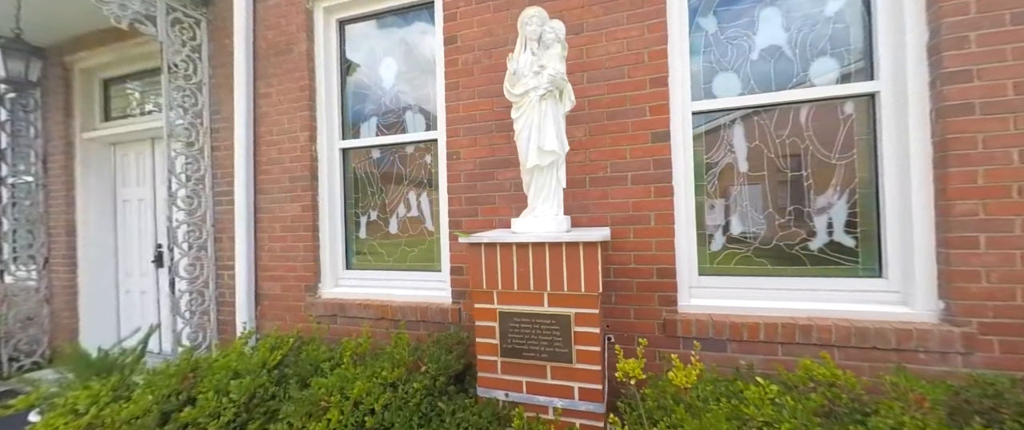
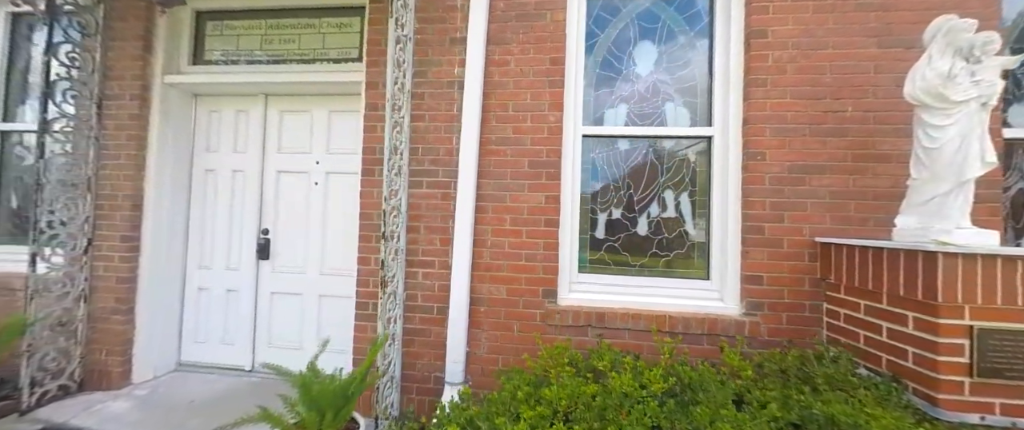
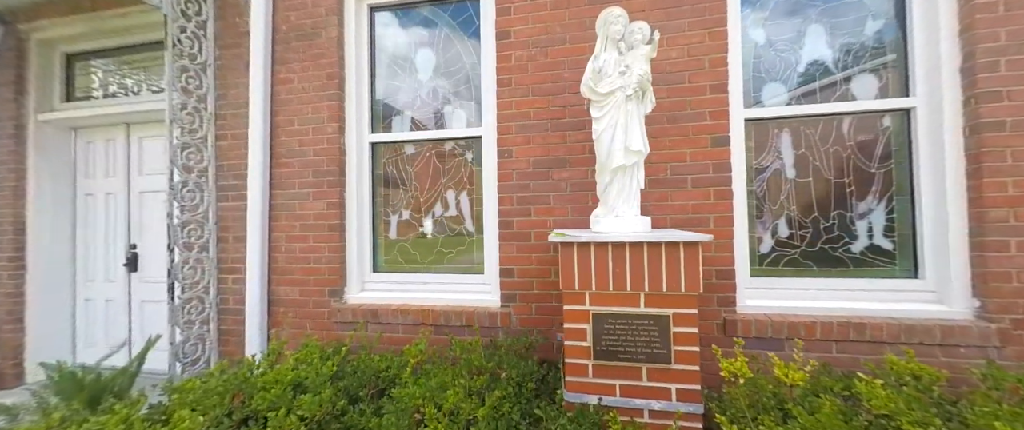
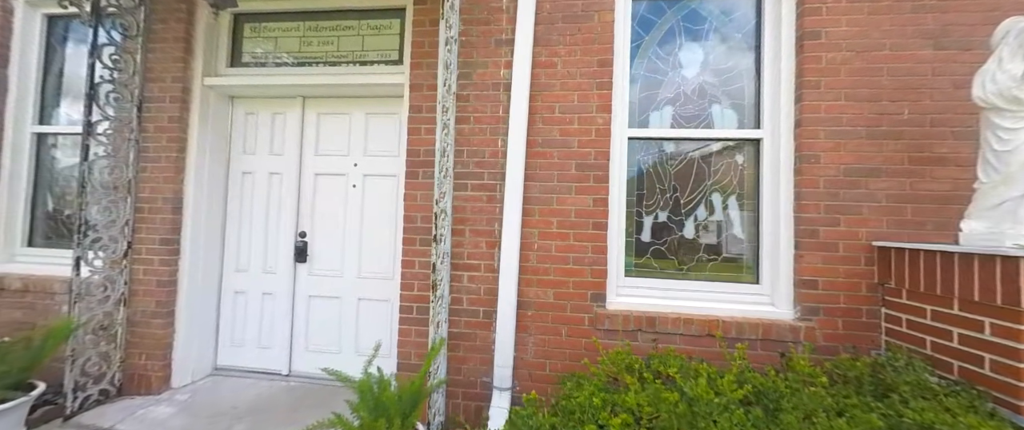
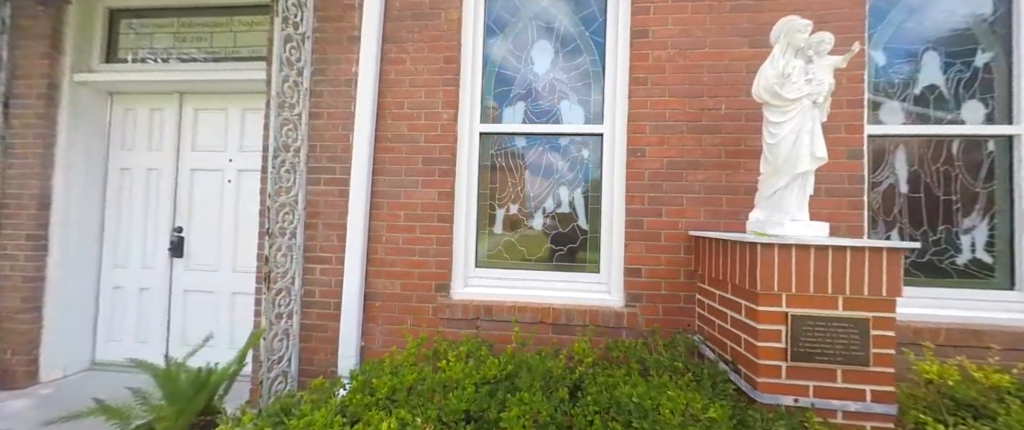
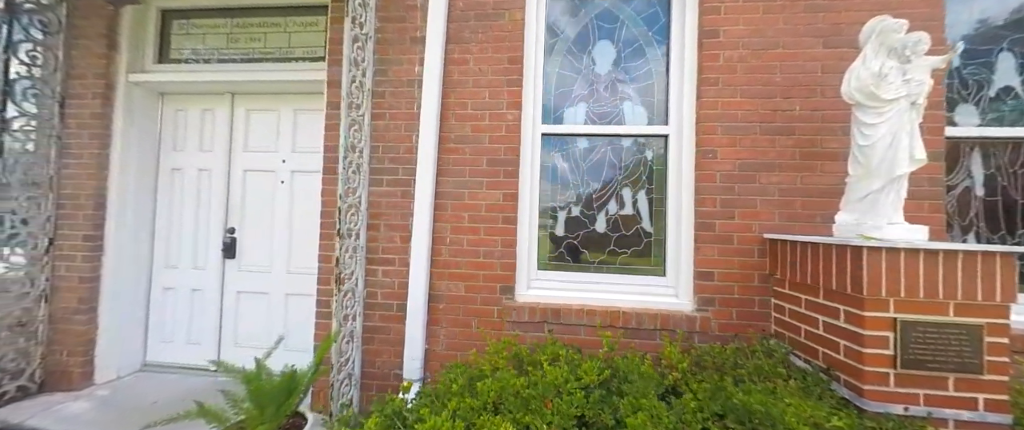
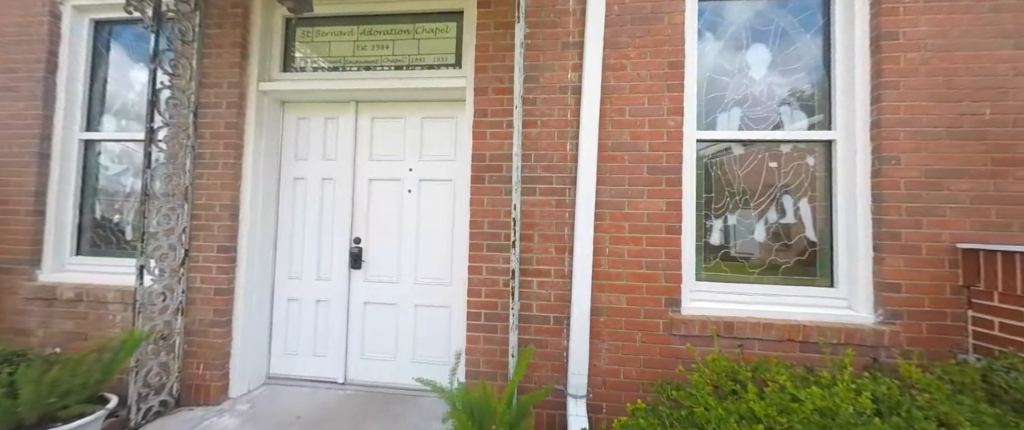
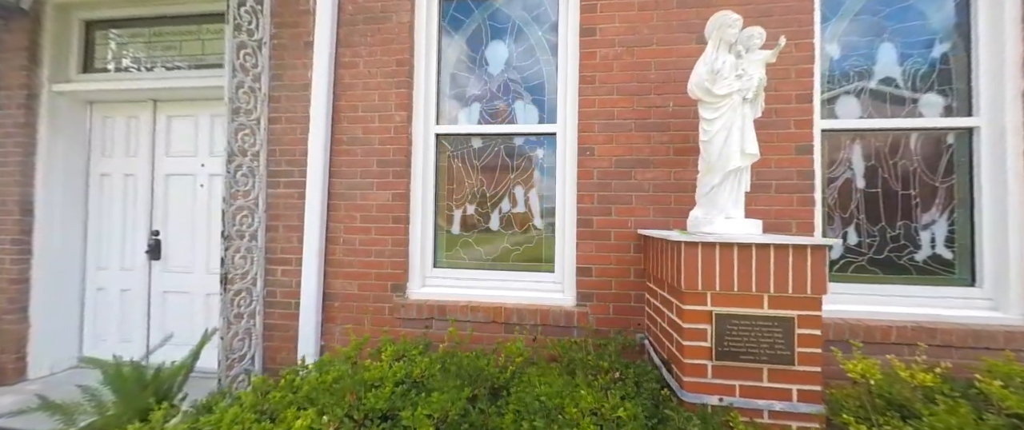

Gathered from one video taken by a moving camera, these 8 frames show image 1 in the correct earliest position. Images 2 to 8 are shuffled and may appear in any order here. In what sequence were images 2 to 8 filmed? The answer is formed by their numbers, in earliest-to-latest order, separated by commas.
3, 8, 5, 6, 2, 4, 7
